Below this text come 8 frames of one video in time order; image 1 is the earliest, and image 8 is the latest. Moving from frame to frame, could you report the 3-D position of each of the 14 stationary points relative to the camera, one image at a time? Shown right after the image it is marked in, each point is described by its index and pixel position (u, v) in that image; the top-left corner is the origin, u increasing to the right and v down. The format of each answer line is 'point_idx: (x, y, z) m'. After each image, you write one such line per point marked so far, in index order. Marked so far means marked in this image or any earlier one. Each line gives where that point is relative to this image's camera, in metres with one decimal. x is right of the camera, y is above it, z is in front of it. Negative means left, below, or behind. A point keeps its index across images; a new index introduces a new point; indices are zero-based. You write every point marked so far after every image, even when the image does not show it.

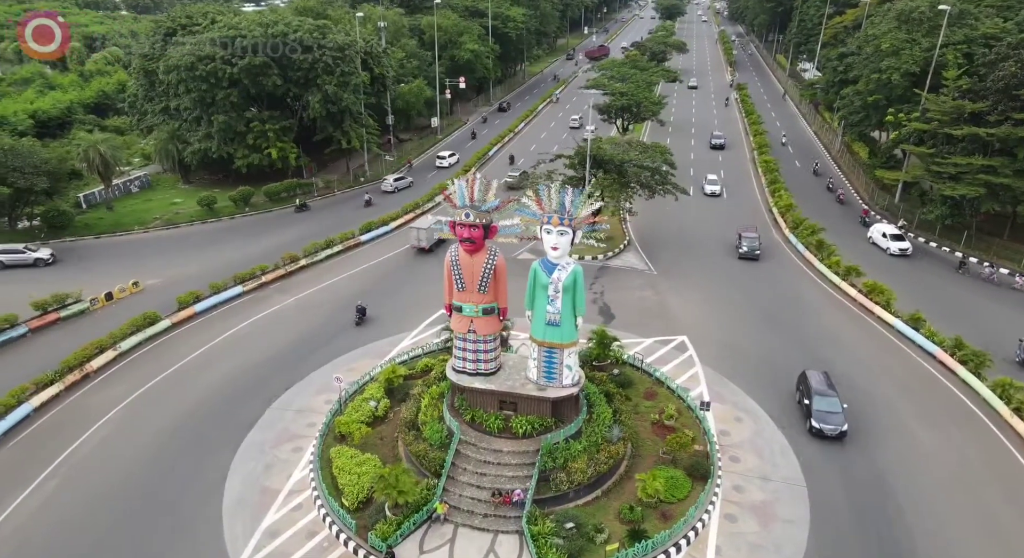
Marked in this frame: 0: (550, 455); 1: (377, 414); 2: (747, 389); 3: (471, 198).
0: (+0.8, -3.9, +13.0) m
1: (-3.5, -3.6, +15.6) m
2: (+7.0, -3.3, +17.5) m
3: (-1.0, +1.8, +13.1) m
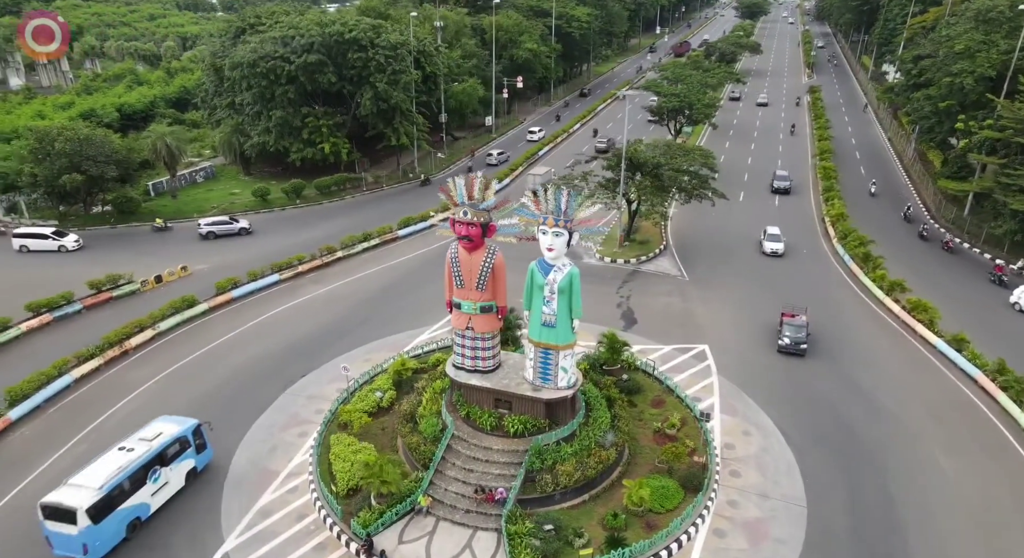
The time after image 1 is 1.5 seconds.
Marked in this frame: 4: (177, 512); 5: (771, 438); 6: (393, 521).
0: (+0.6, -3.9, +12.9) m
1: (-3.5, -3.4, +15.9) m
2: (+7.2, -3.5, +16.9) m
3: (-1.0, +1.8, +13.2) m
4: (-7.5, -5.1, +13.2) m
5: (+6.7, -4.1, +15.2) m
6: (-2.4, -4.9, +12.0) m
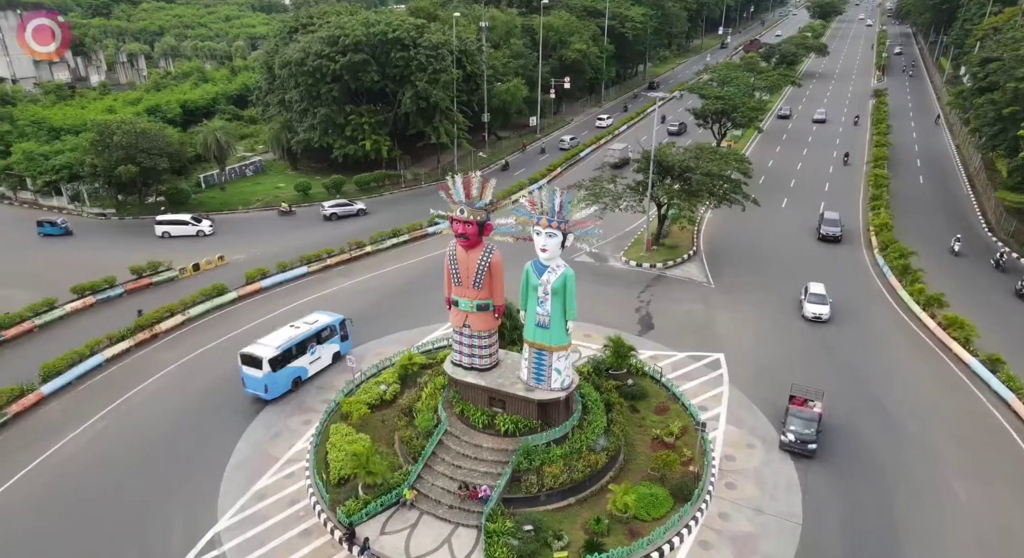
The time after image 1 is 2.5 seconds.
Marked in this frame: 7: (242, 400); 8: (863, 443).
0: (+0.3, -3.9, +12.9) m
1: (-3.5, -3.3, +16.2) m
2: (+7.2, -3.8, +16.3) m
3: (-1.0, +1.9, +13.2) m
4: (-7.8, -4.9, +13.8) m
5: (+6.5, -4.3, +14.7) m
6: (-2.8, -4.8, +12.2) m
7: (-8.0, -3.6, +17.5) m
8: (+8.9, -4.2, +15.1) m
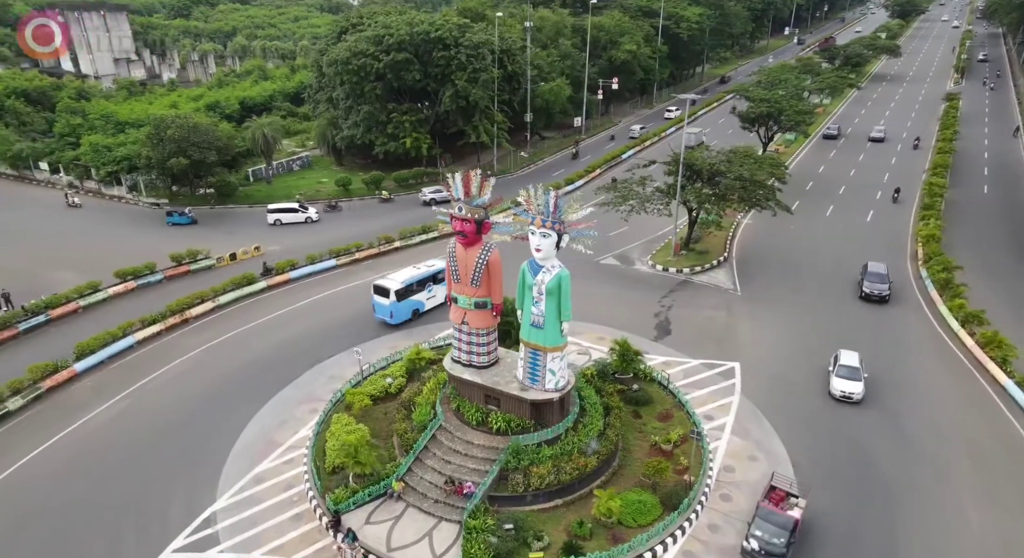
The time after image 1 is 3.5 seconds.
0: (+0.1, -3.9, +12.9) m
1: (-3.4, -3.1, +16.5) m
2: (+7.2, -4.0, +15.8) m
3: (-1.1, +1.9, +13.3) m
4: (-7.9, -4.6, +14.4) m
5: (+6.4, -4.5, +14.2) m
6: (-3.1, -4.7, +12.4) m
7: (-7.8, -3.3, +18.1) m
8: (+8.8, -4.5, +14.4) m
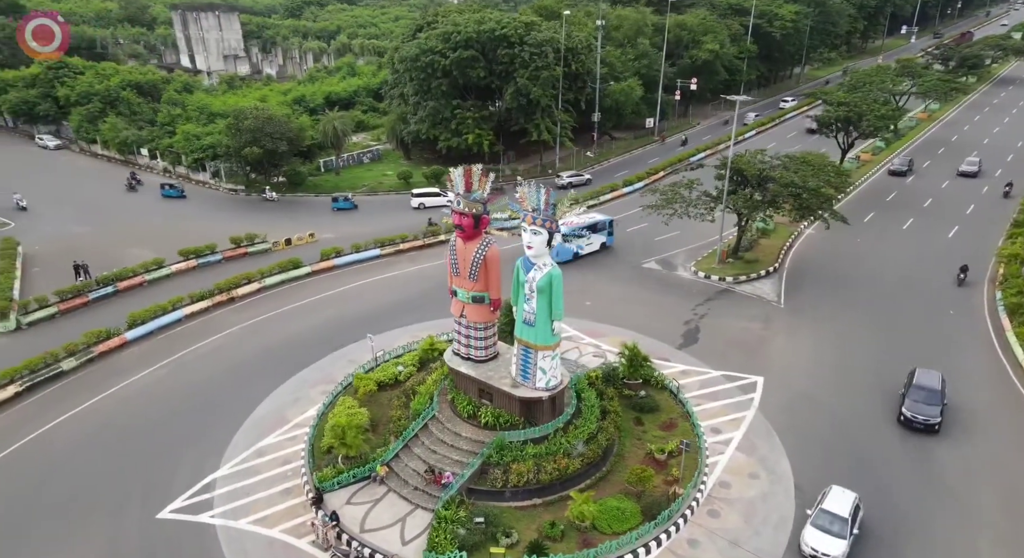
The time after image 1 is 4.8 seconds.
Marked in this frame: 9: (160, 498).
0: (-0.3, -3.8, +12.9) m
1: (-3.3, -2.9, +16.9) m
2: (+7.1, -4.3, +14.9) m
3: (-1.0, +2.1, +13.5) m
4: (-8.1, -4.0, +15.4) m
5: (+6.1, -4.8, +13.5) m
6: (-3.6, -4.4, +12.9) m
7: (-7.5, -2.8, +19.1) m
8: (+8.5, -4.9, +13.4) m
9: (-7.7, -4.8, +13.0) m
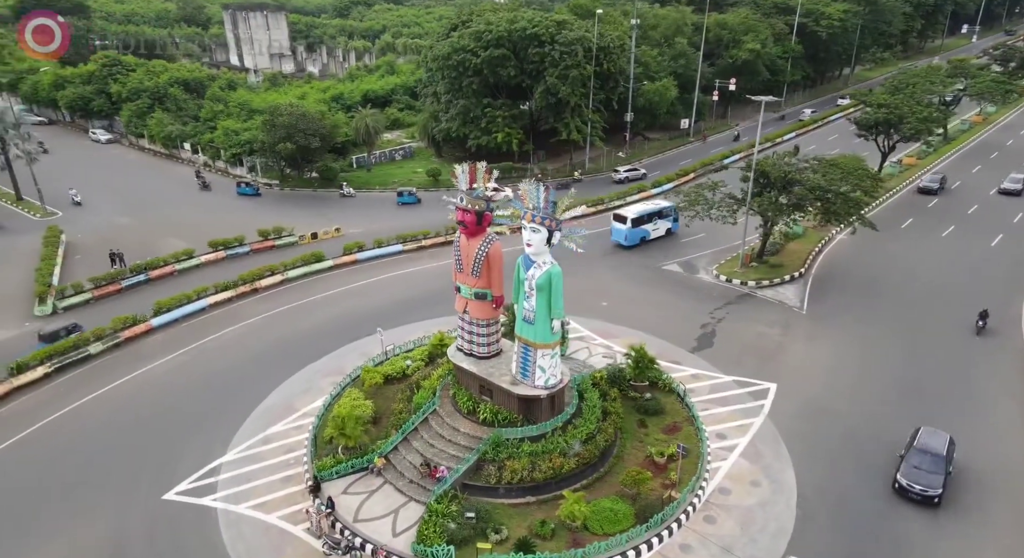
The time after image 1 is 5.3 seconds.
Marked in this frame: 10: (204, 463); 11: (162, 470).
0: (-0.4, -3.7, +13.0) m
1: (-3.1, -2.7, +17.1) m
2: (+7.1, -4.4, +14.6) m
3: (-1.0, +2.2, +13.6) m
4: (-8.0, -3.8, +15.9) m
5: (+6.0, -4.9, +13.2) m
6: (-3.7, -4.3, +13.1) m
7: (-7.2, -2.5, +19.5) m
8: (+8.4, -5.0, +13.0) m
9: (-7.8, -4.6, +13.4) m
10: (-7.3, -4.4, +14.0) m
11: (-8.2, -4.5, +13.8) m
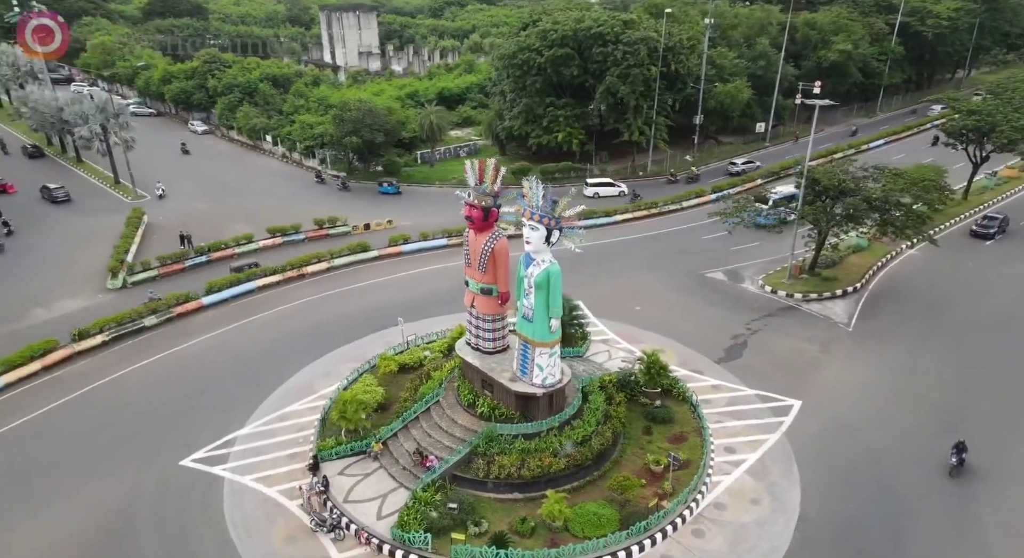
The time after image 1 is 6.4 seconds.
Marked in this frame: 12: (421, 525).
0: (-0.6, -3.6, +13.1) m
1: (-2.8, -2.5, +17.6) m
2: (+7.0, -4.7, +13.9) m
3: (-0.8, +2.3, +13.8) m
4: (-7.8, -3.3, +16.9) m
5: (+5.7, -5.1, +12.6) m
6: (-3.8, -4.0, +13.6) m
7: (-6.5, -2.1, +20.4) m
8: (+8.1, -5.4, +12.1) m
9: (-7.9, -4.1, +14.4) m
10: (-7.3, -3.9, +14.9) m
11: (-8.2, -4.0, +14.8) m
12: (-1.8, -4.8, +11.5) m
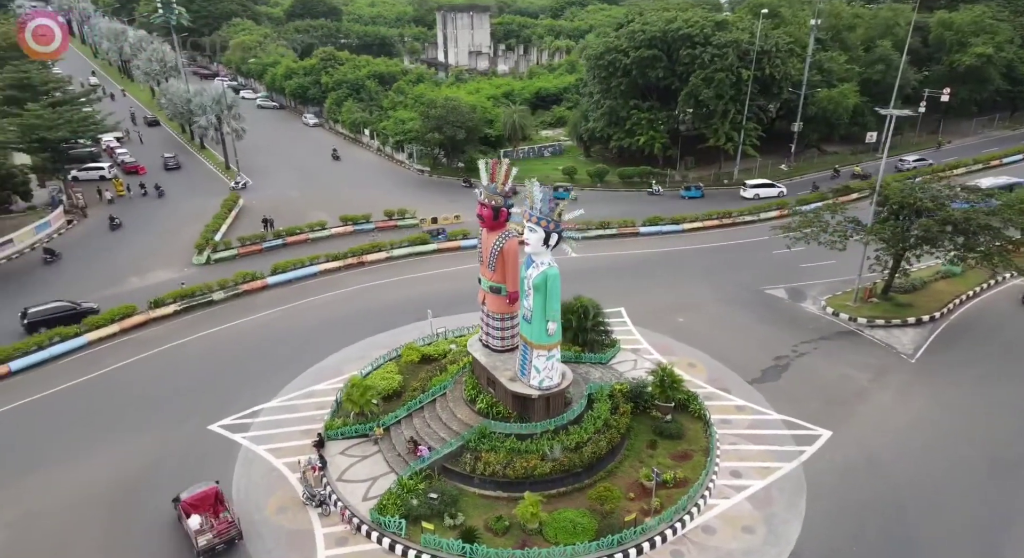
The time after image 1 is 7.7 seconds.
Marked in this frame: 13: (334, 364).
0: (-0.8, -3.6, +13.4) m
1: (-2.2, -2.3, +18.1) m
2: (+6.8, -5.2, +13.0) m
3: (-0.4, +2.3, +14.0) m
4: (-7.3, -2.8, +18.3) m
5: (+5.3, -5.5, +12.0) m
6: (-3.9, -3.8, +14.4) m
7: (-5.4, -1.7, +21.5) m
8: (+7.5, -6.0, +11.1) m
9: (-7.9, -3.6, +15.9) m
10: (-7.2, -3.4, +16.3) m
11: (-8.1, -3.4, +16.3) m
12: (-2.3, -4.6, +12.0) m
13: (-5.7, -2.7, +18.6) m
